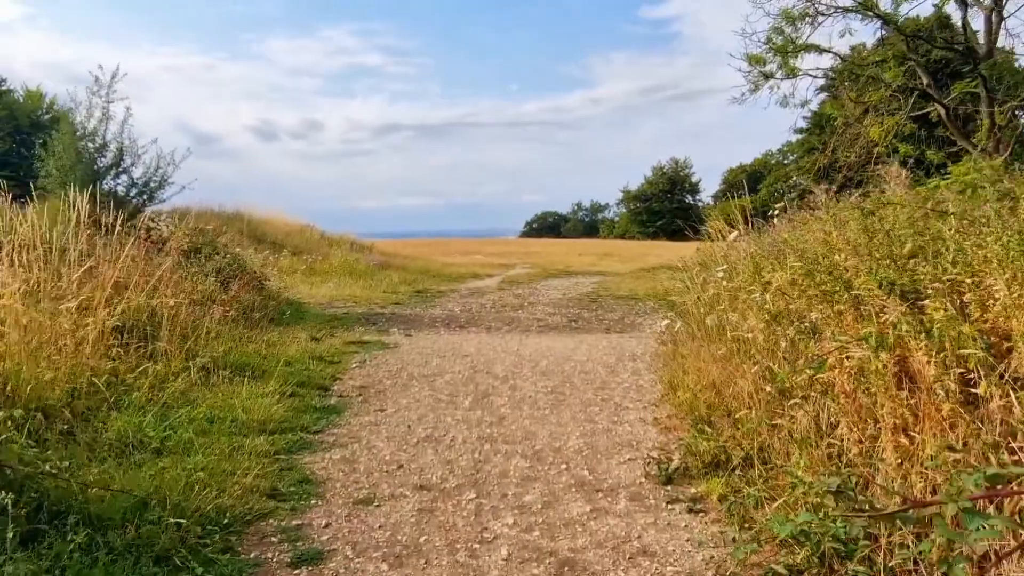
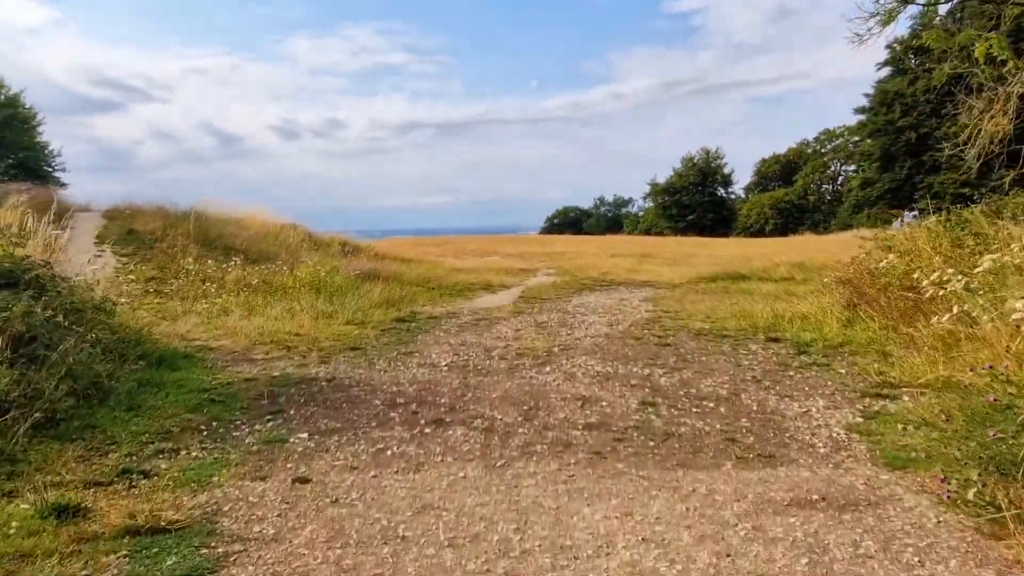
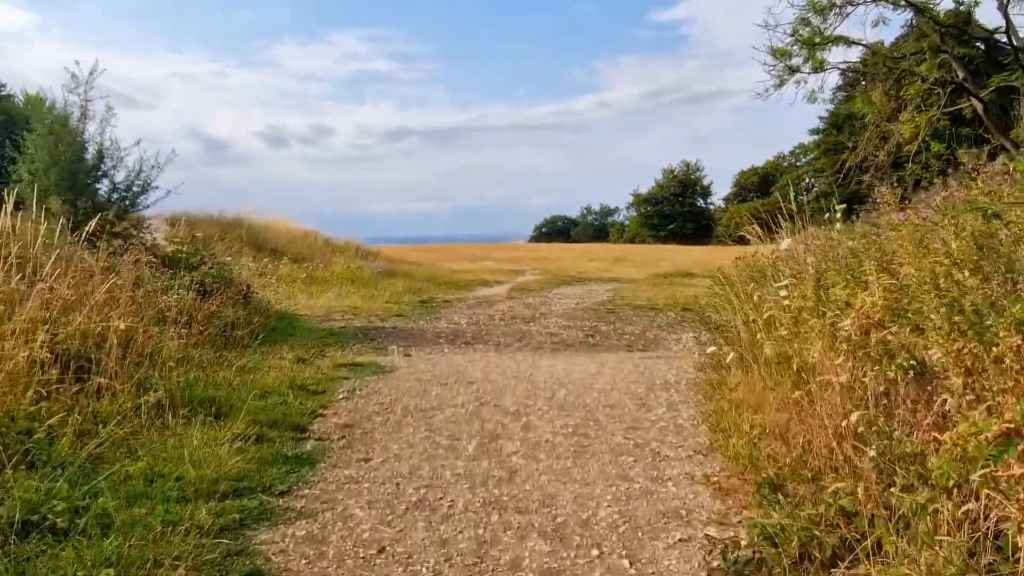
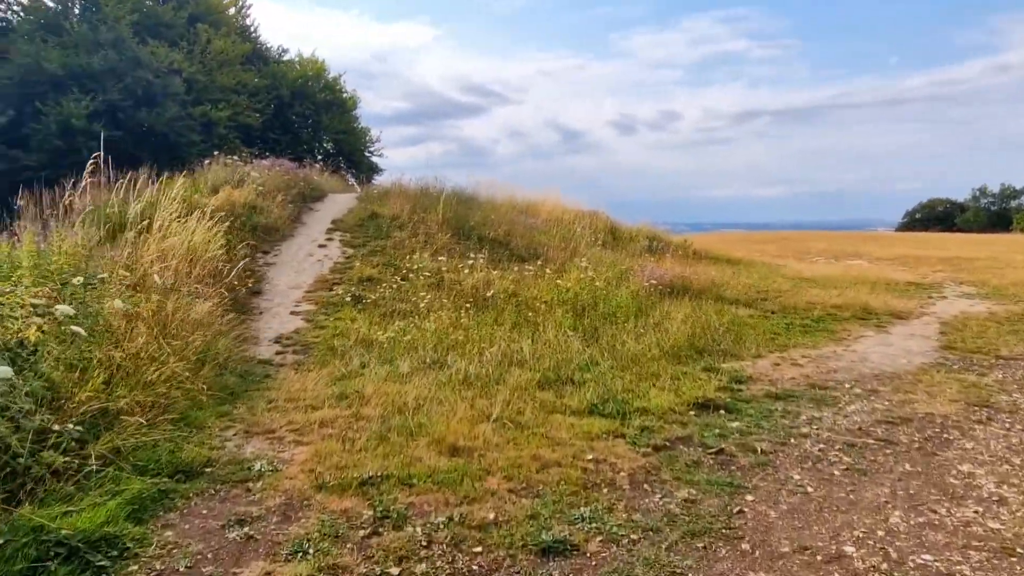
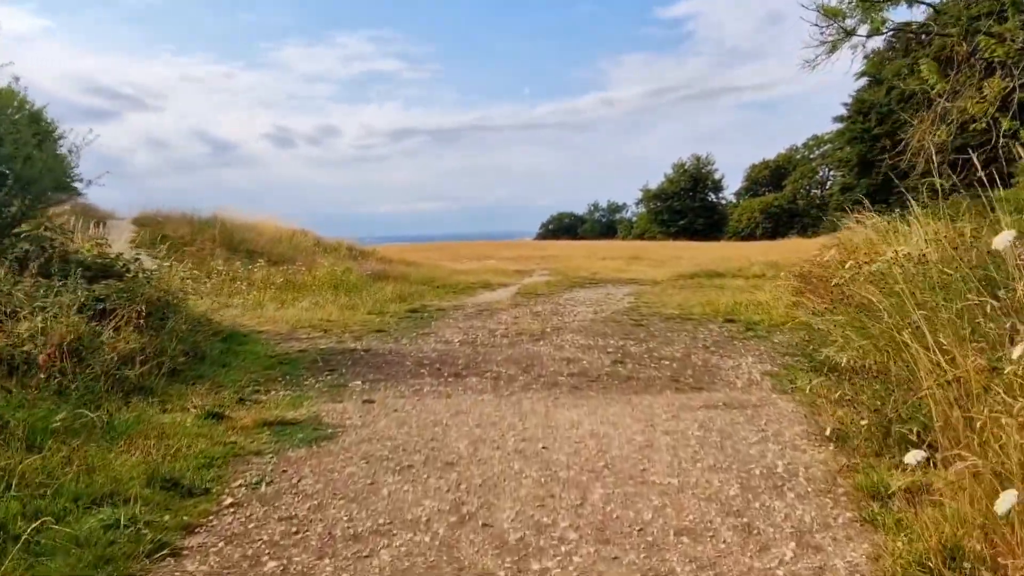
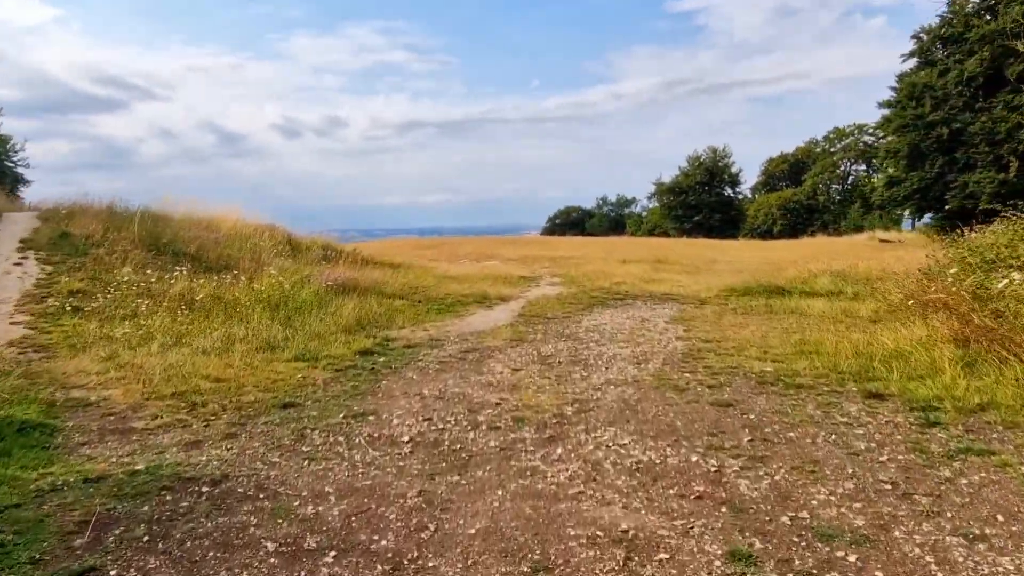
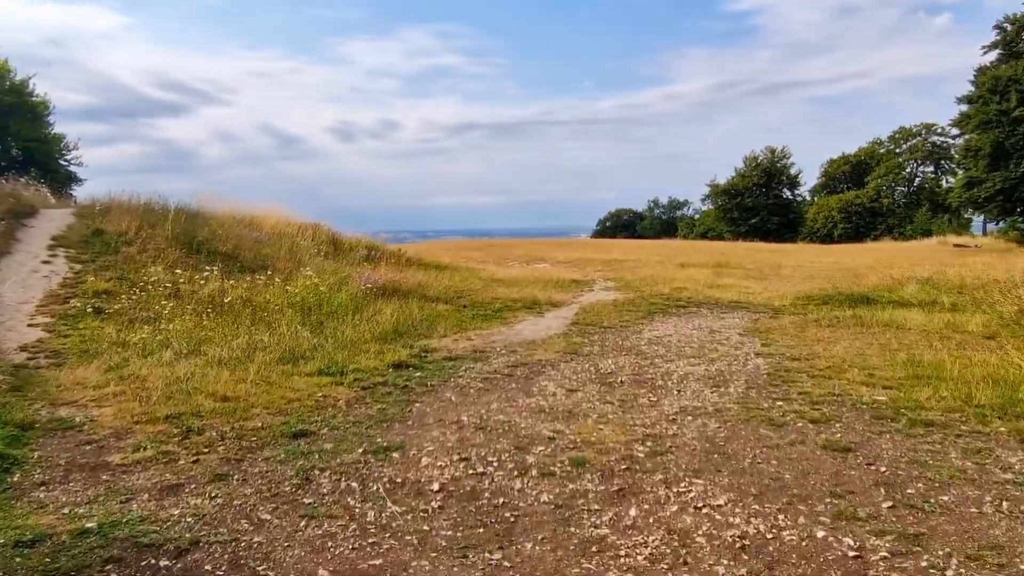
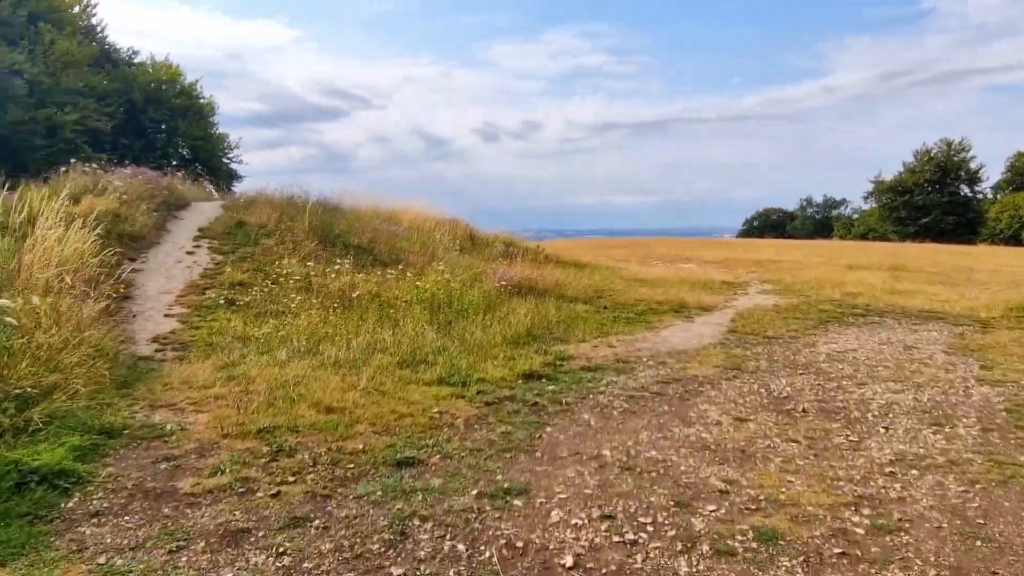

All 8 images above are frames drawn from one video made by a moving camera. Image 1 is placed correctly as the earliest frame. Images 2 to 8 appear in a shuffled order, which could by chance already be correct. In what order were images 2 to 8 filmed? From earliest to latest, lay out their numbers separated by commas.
3, 5, 2, 6, 7, 8, 4
